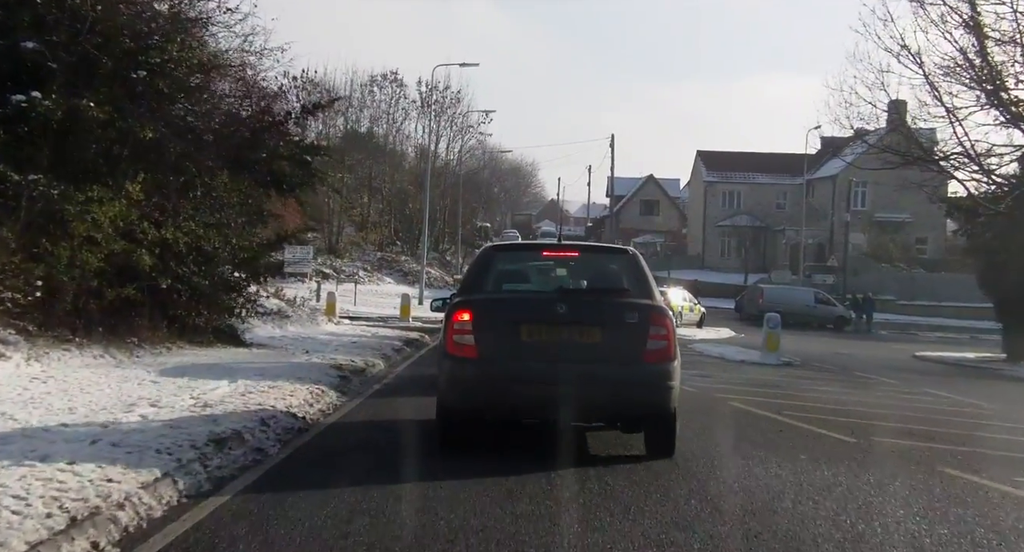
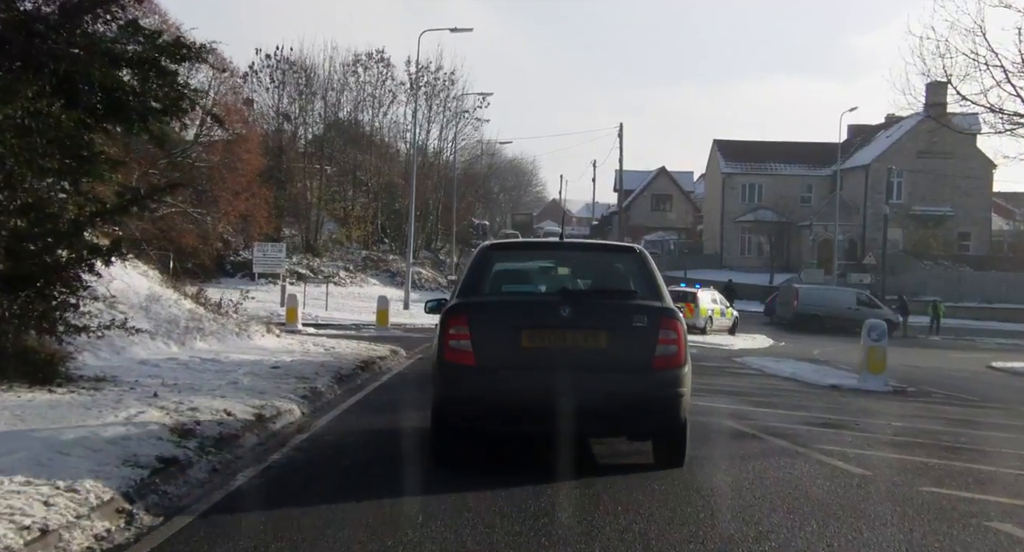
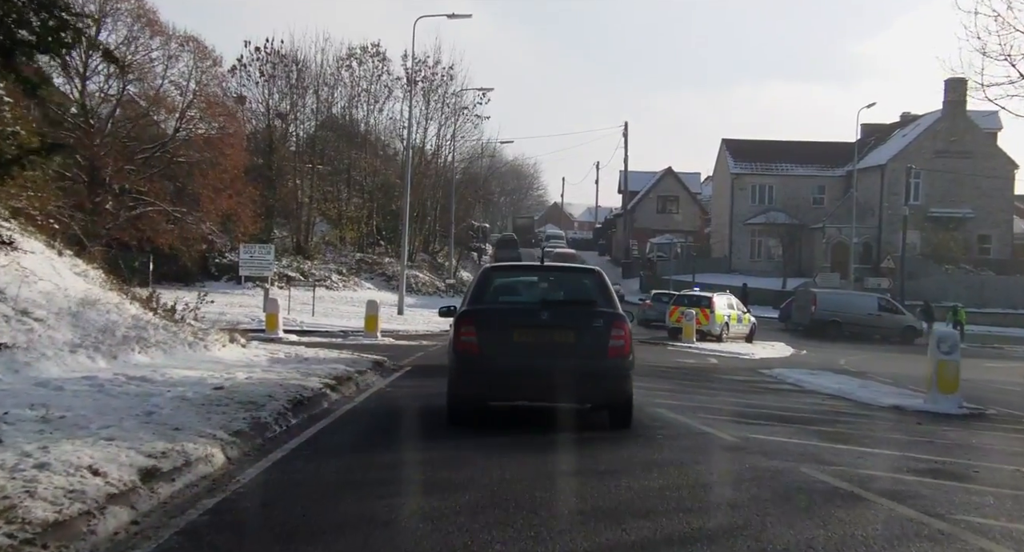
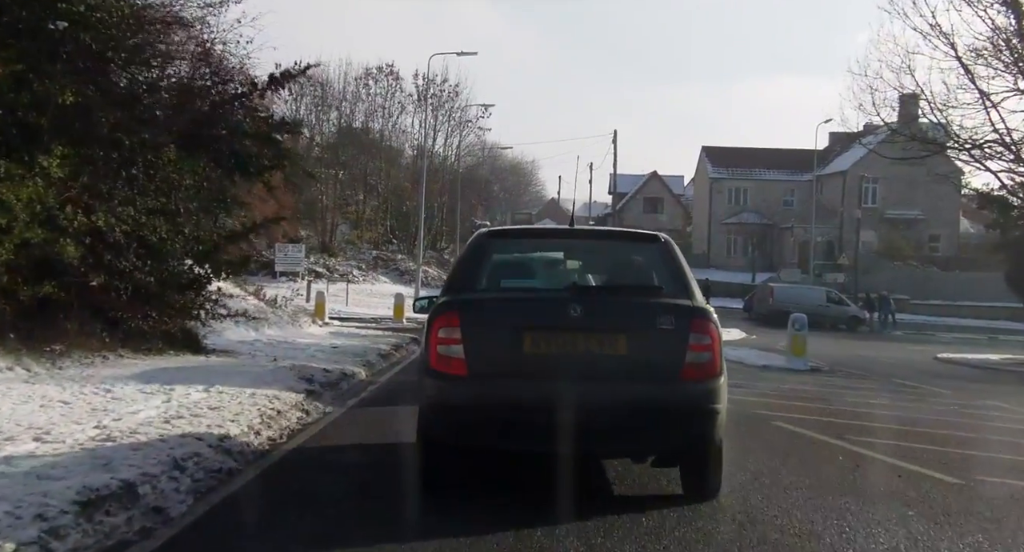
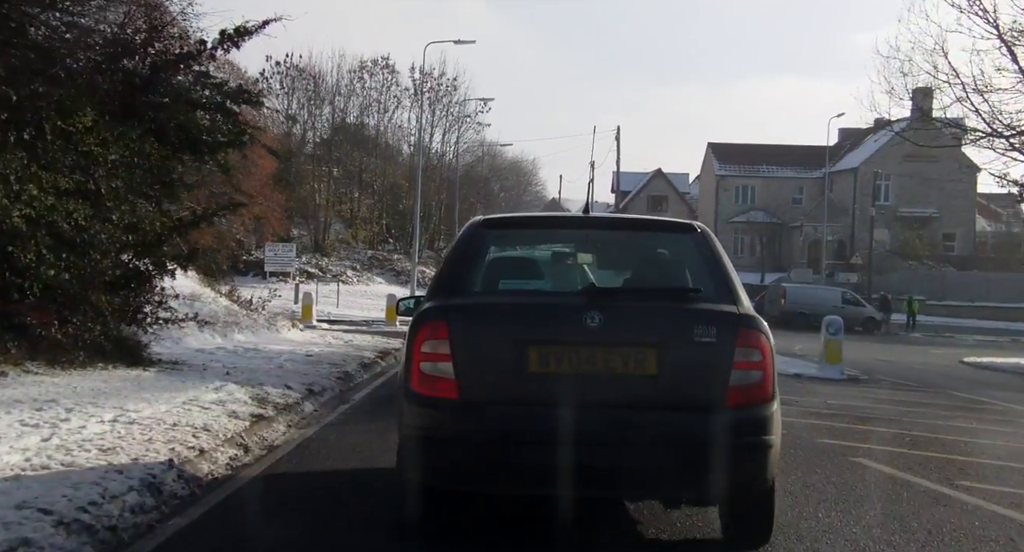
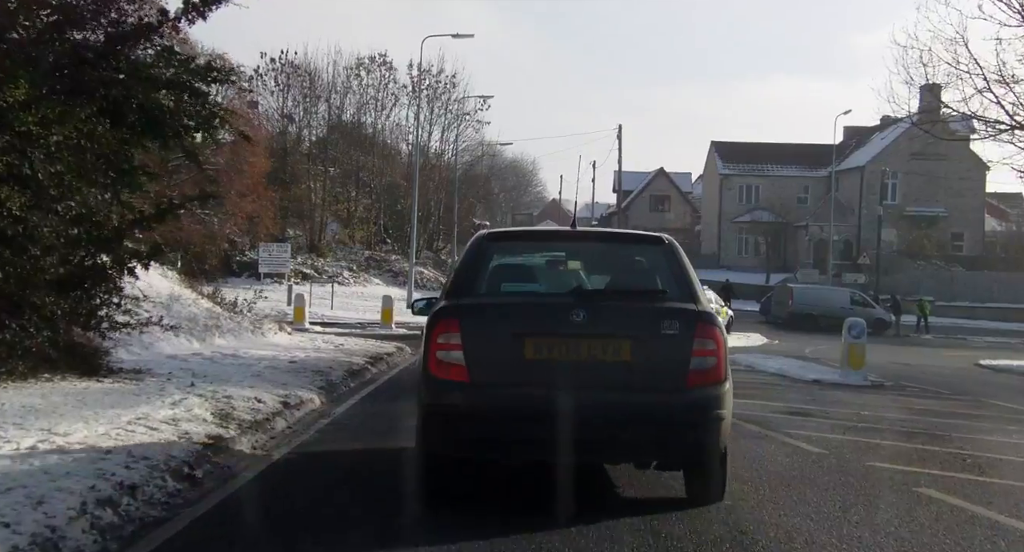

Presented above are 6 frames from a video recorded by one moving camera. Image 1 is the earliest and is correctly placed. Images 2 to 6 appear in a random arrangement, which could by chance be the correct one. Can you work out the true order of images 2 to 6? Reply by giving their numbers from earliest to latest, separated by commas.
4, 5, 6, 2, 3
